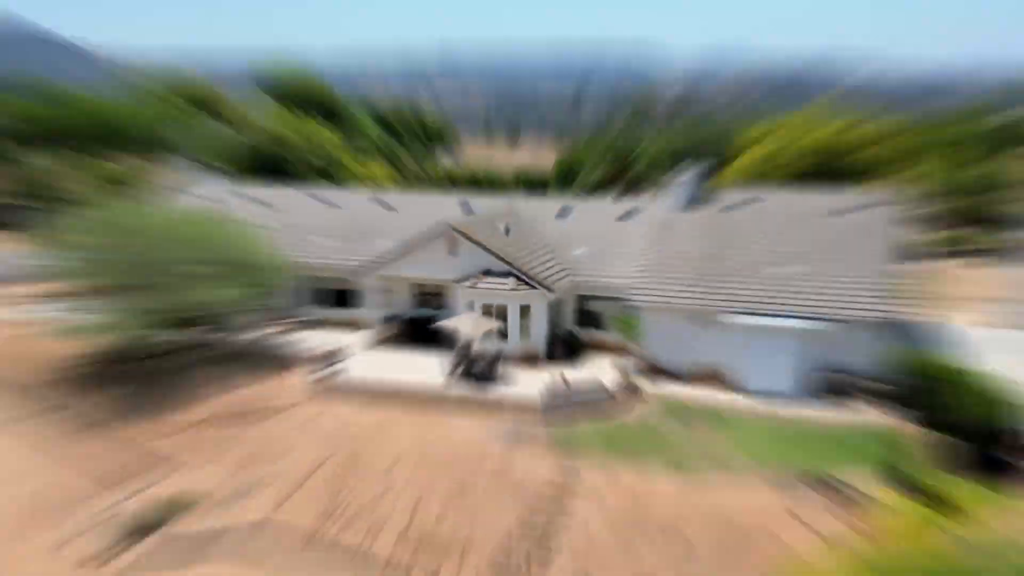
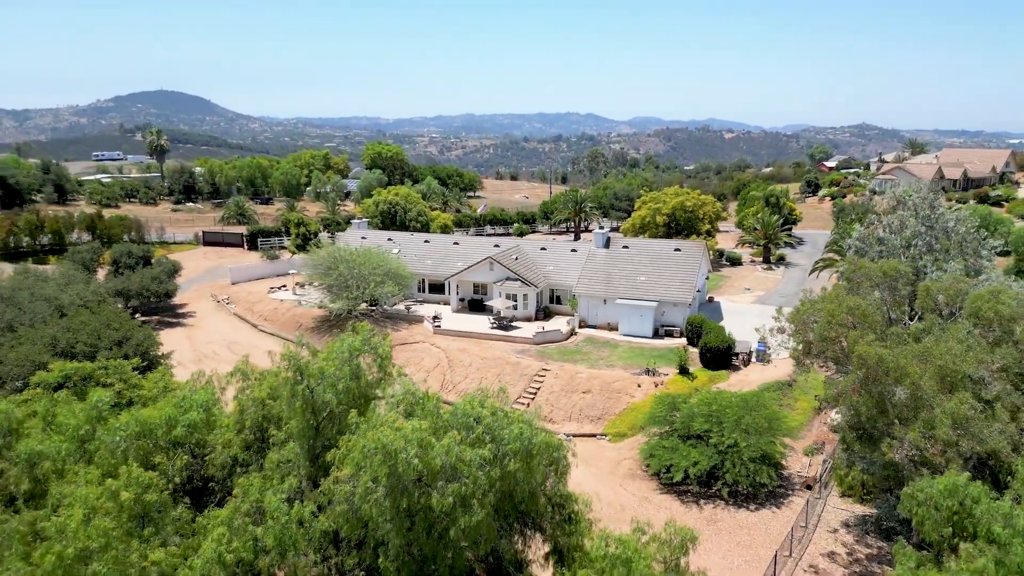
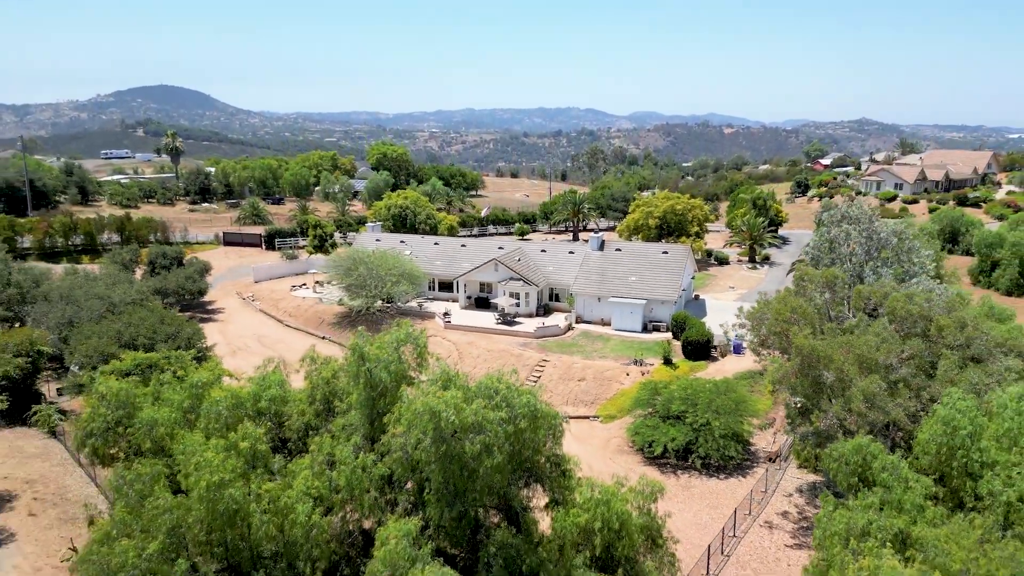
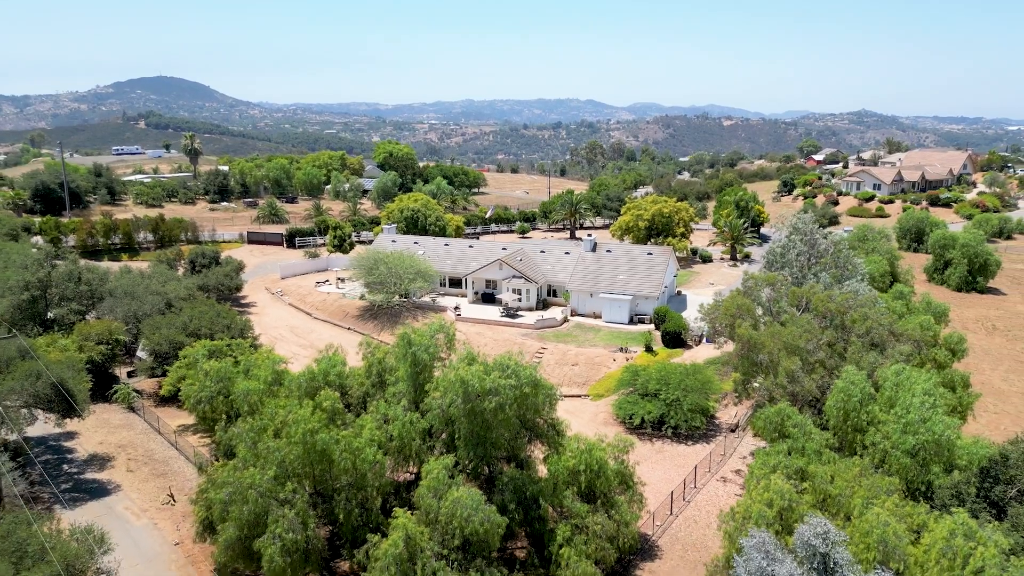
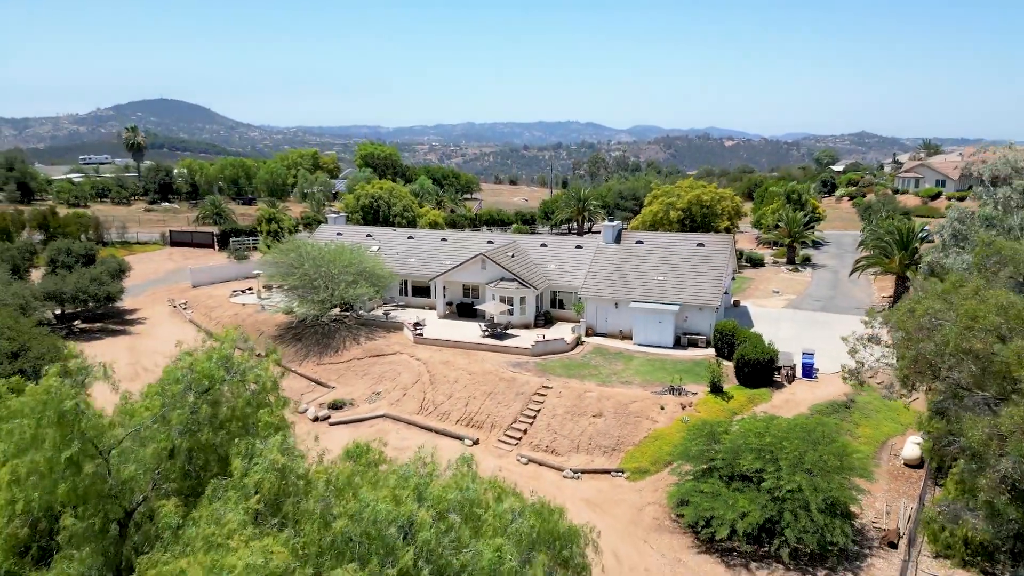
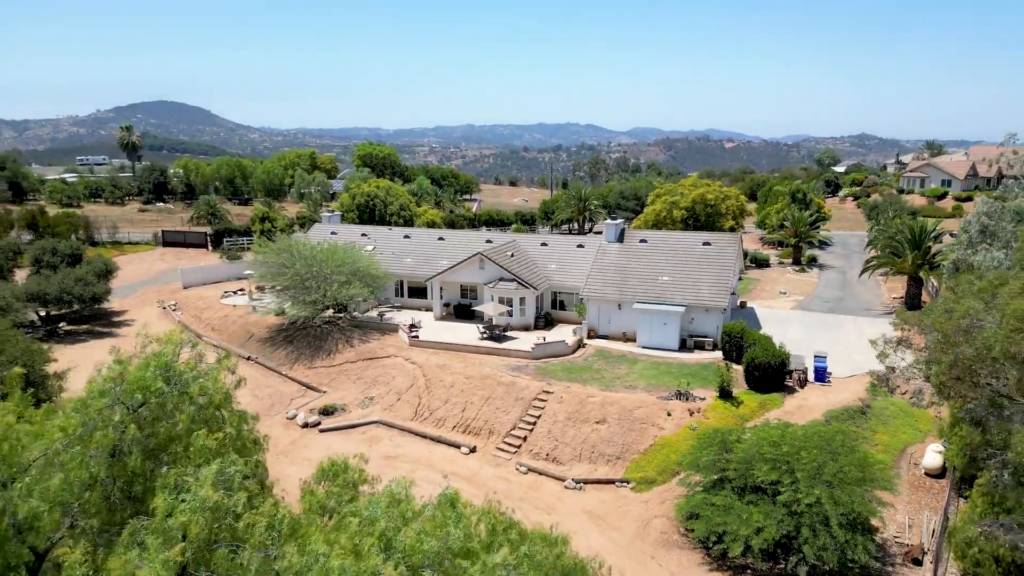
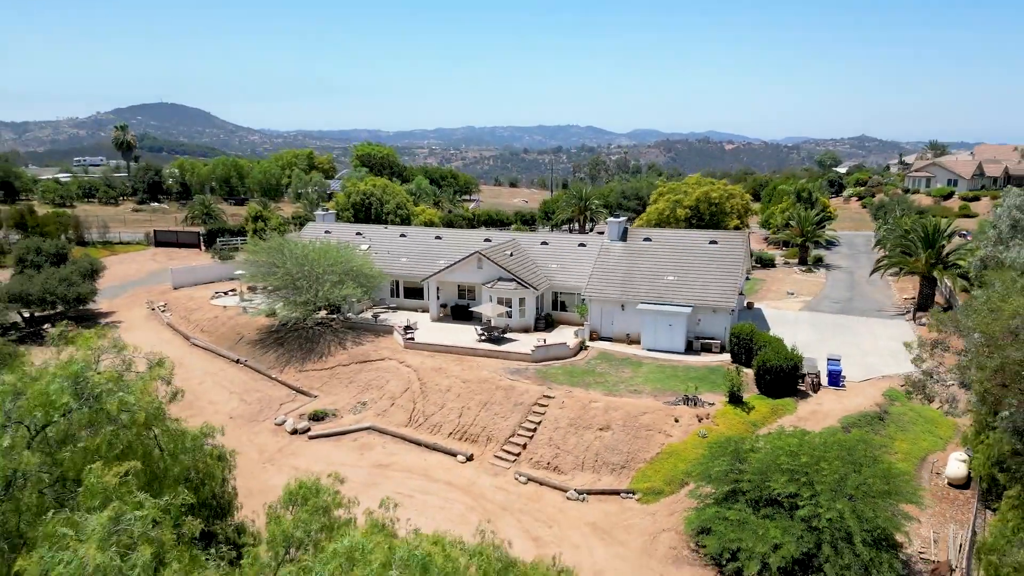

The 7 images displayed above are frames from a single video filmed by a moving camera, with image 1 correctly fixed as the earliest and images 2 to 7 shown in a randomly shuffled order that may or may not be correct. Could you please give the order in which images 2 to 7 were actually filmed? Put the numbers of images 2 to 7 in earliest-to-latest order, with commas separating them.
7, 6, 5, 2, 3, 4
